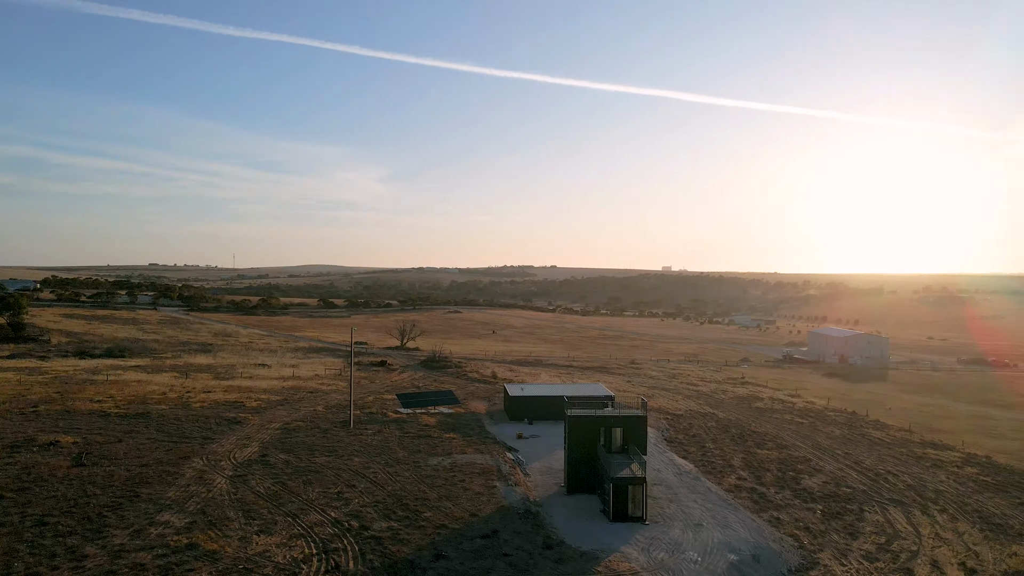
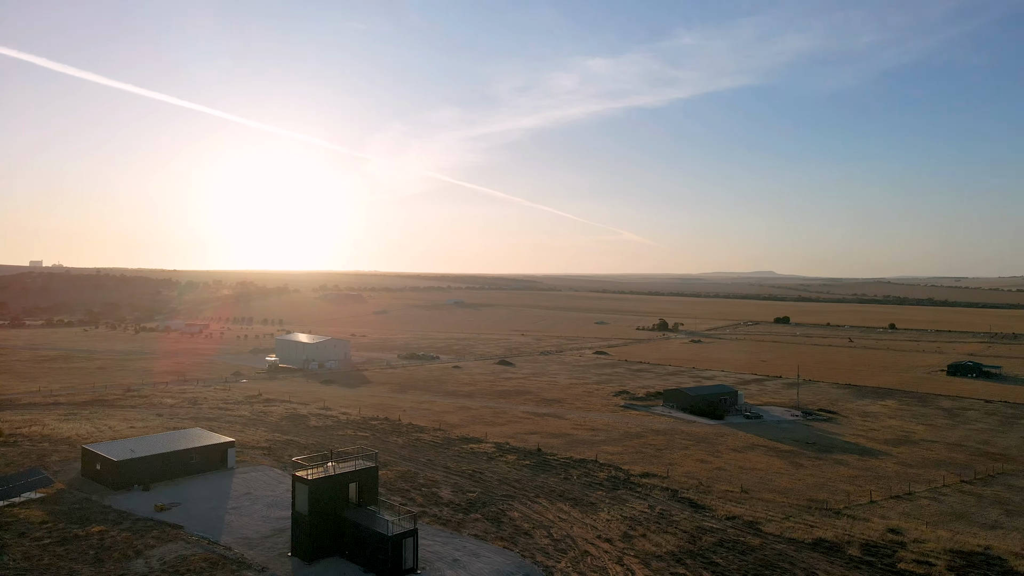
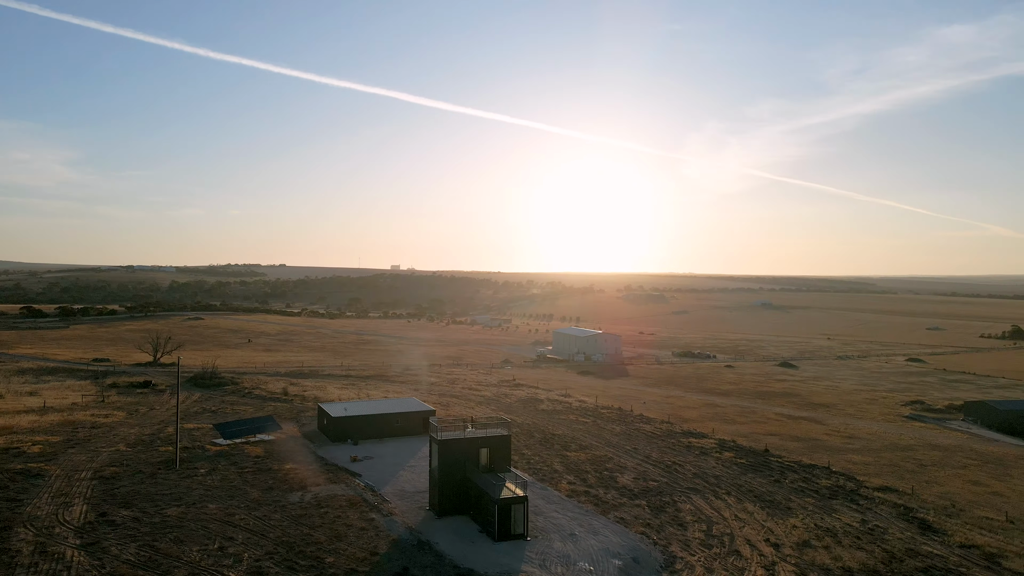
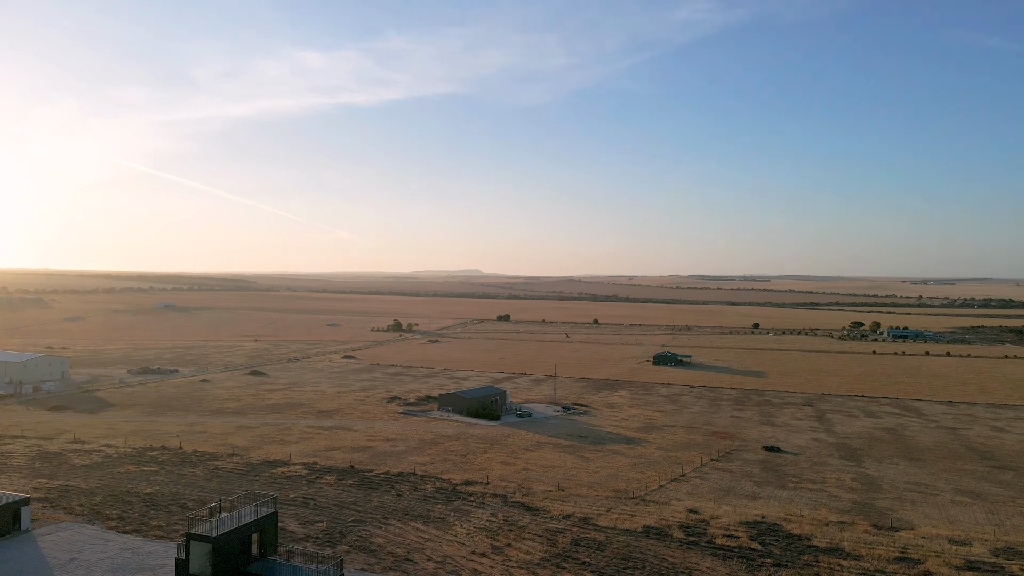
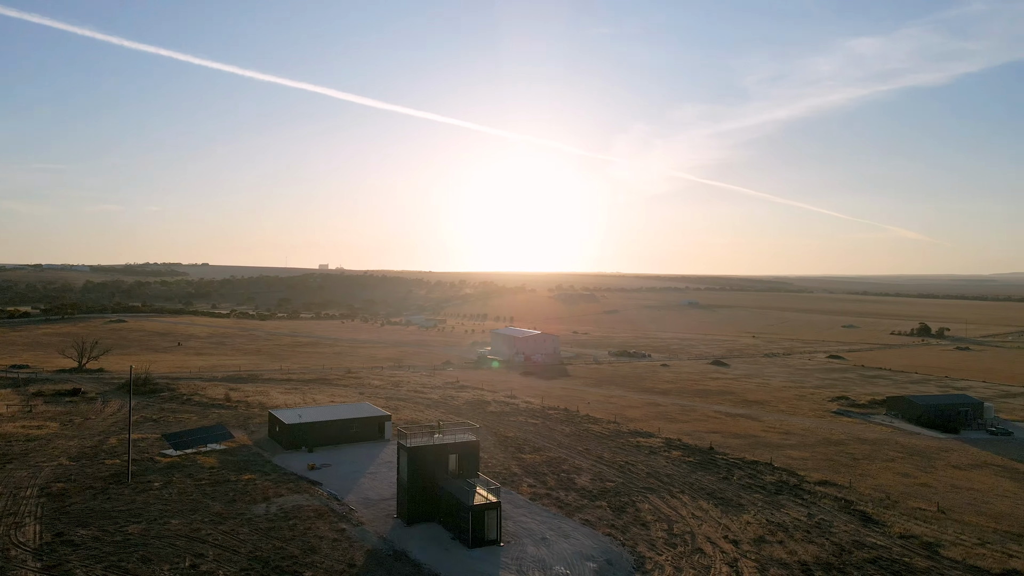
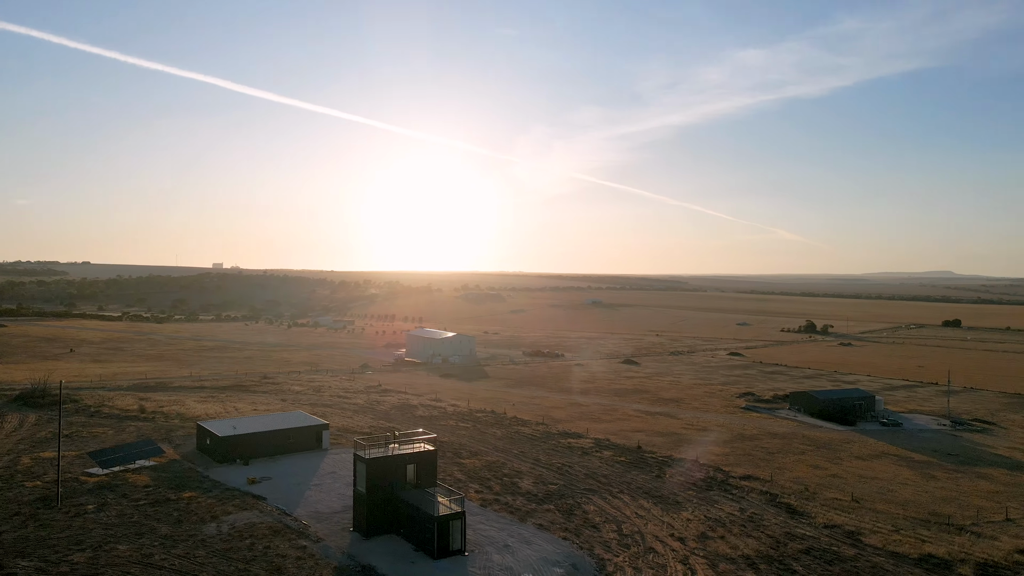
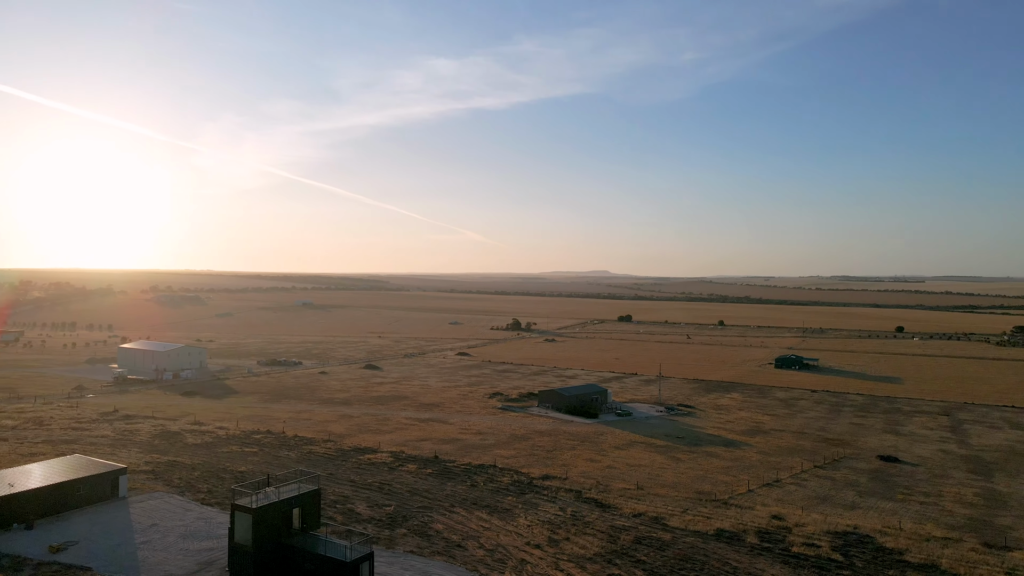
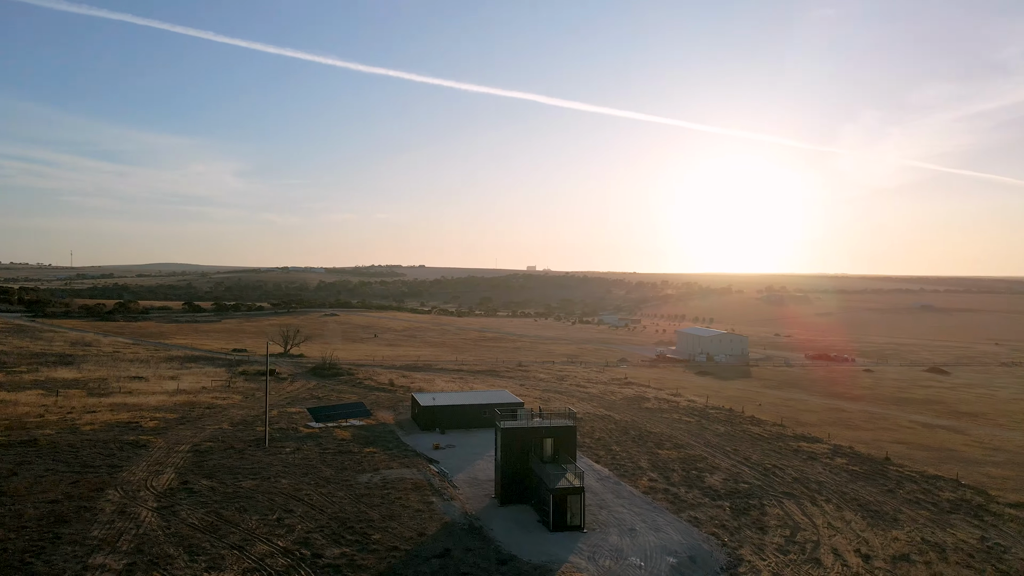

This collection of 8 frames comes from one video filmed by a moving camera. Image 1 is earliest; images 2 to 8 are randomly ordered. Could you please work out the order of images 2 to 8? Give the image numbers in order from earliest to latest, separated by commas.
8, 3, 5, 6, 2, 7, 4
